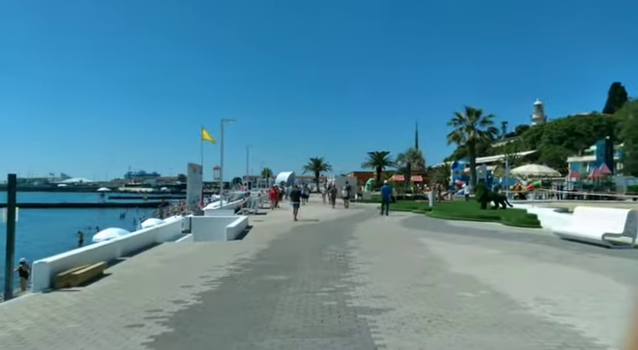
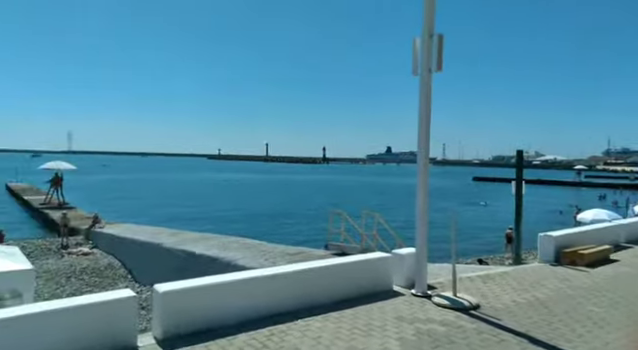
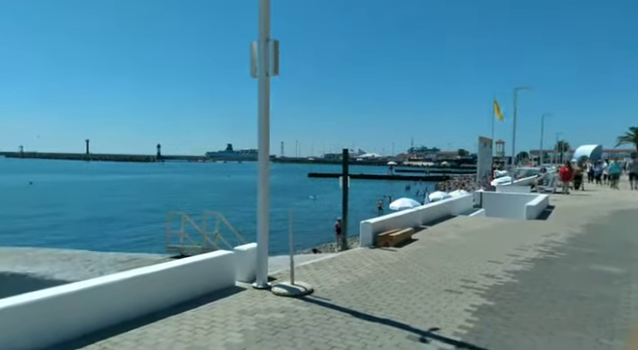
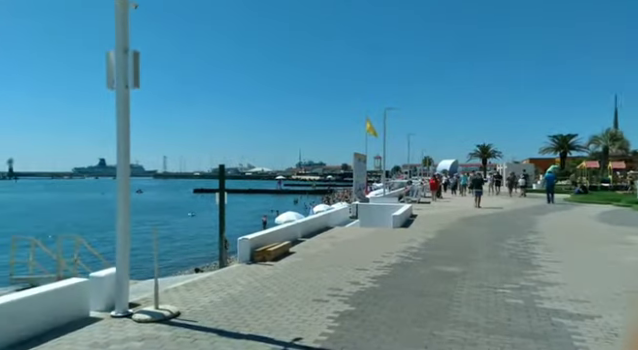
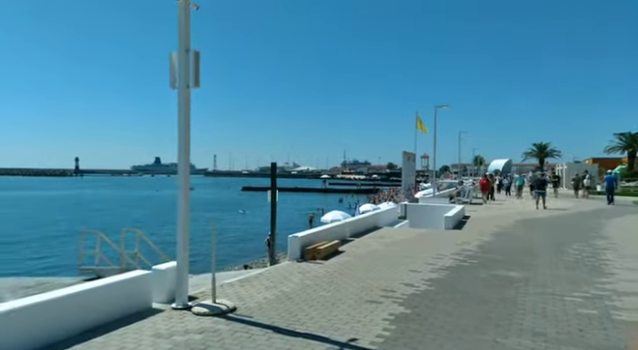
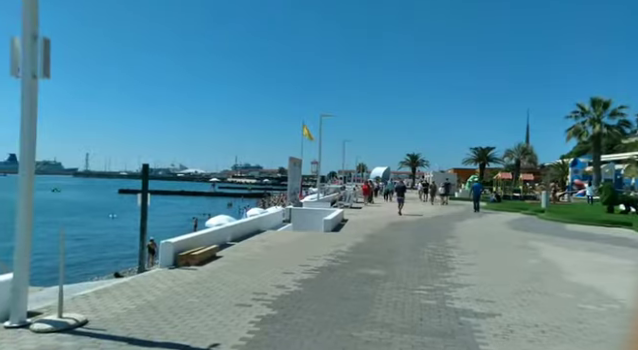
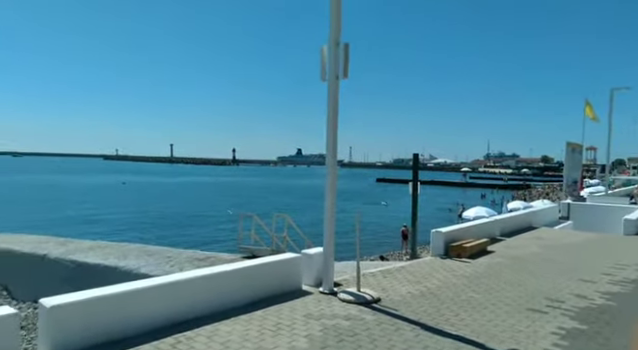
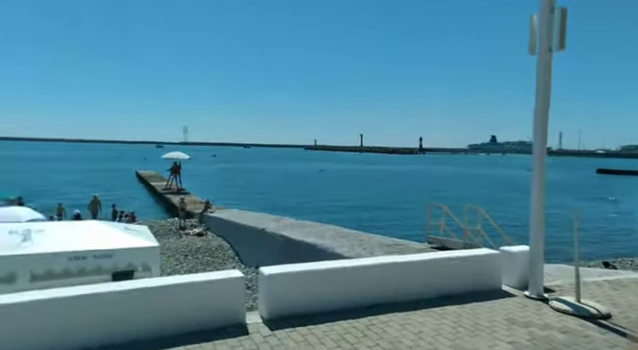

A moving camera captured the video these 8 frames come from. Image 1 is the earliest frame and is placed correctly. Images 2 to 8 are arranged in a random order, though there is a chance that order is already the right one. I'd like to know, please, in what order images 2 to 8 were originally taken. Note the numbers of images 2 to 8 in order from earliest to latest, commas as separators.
6, 4, 5, 3, 7, 2, 8
